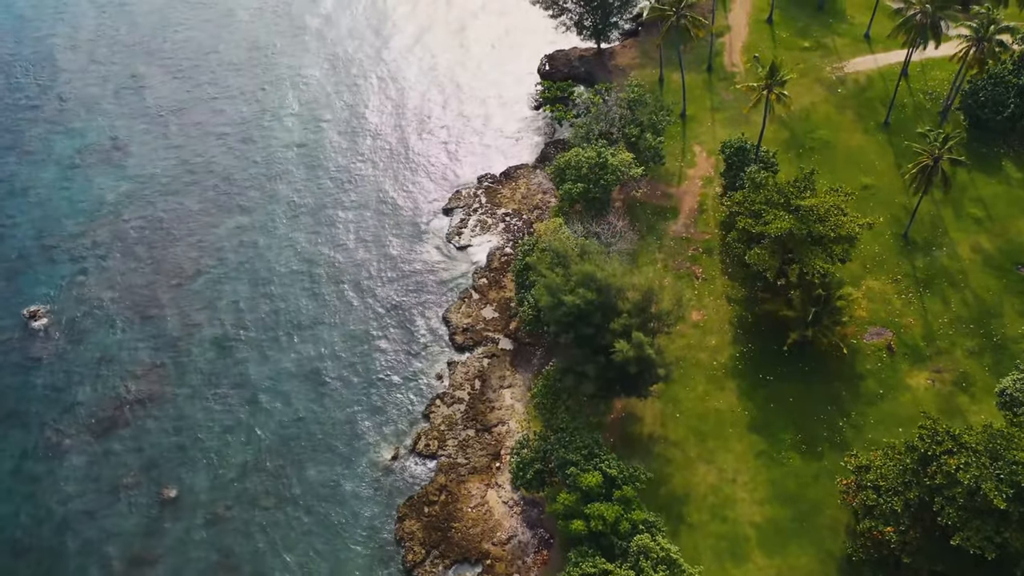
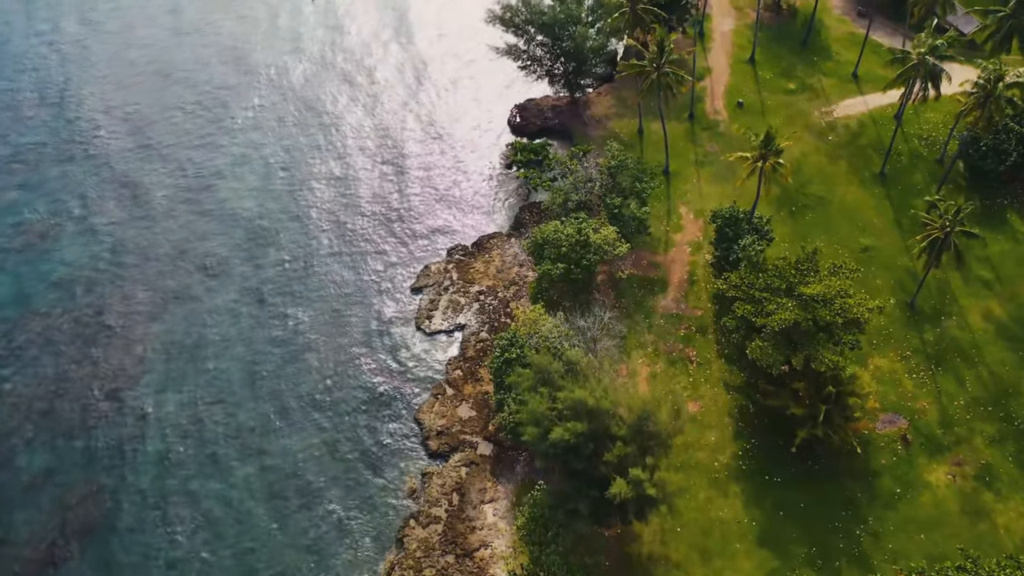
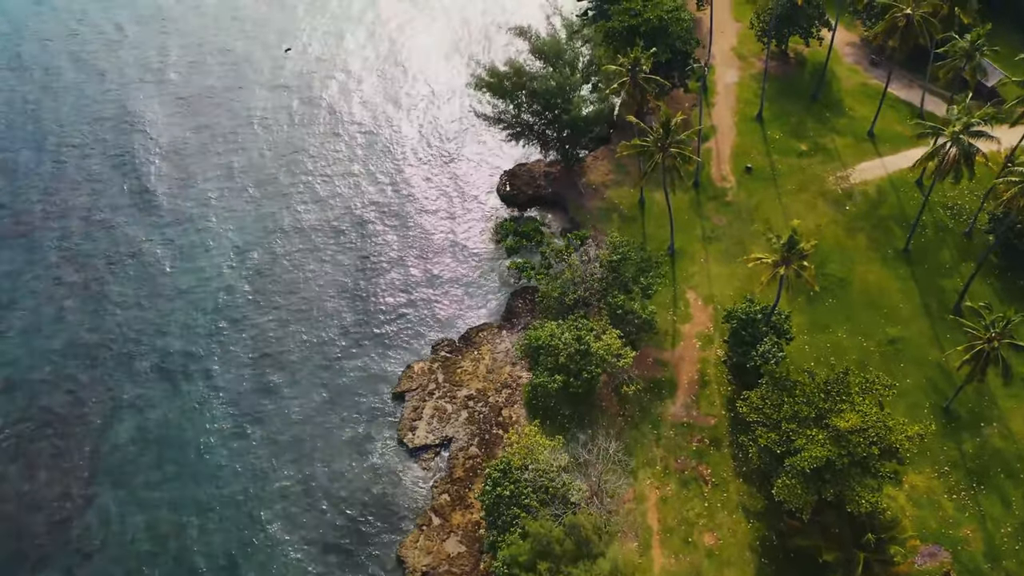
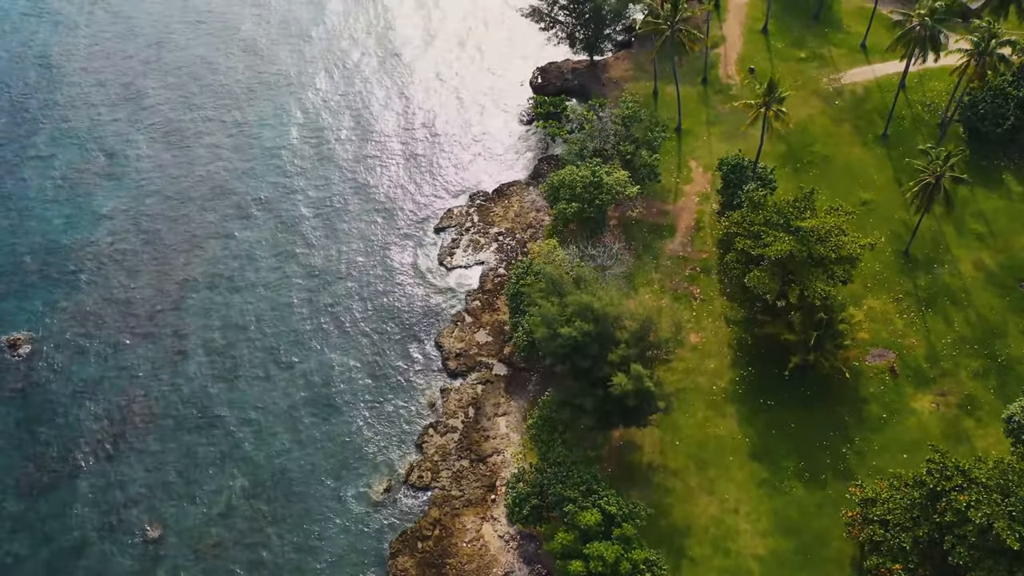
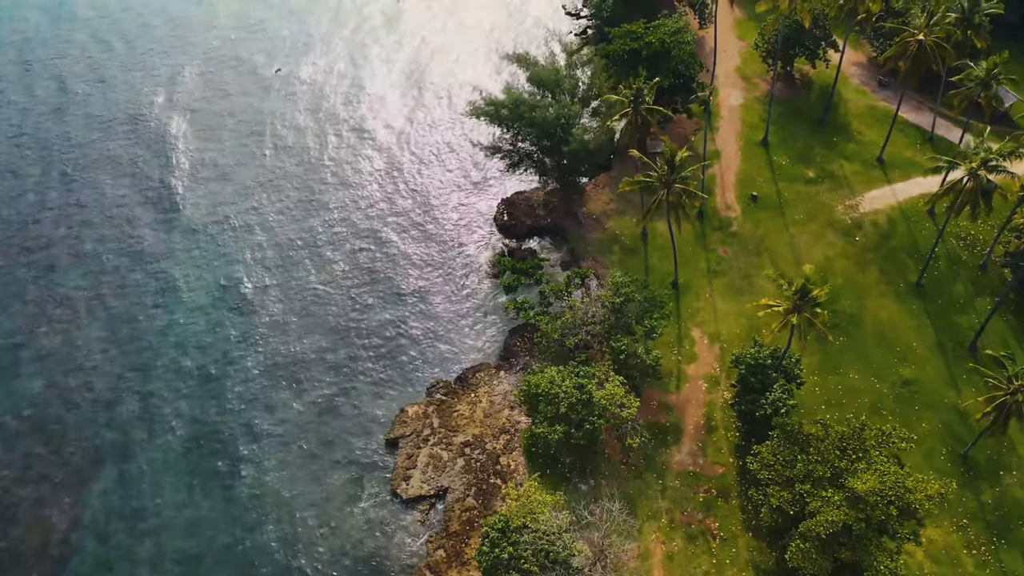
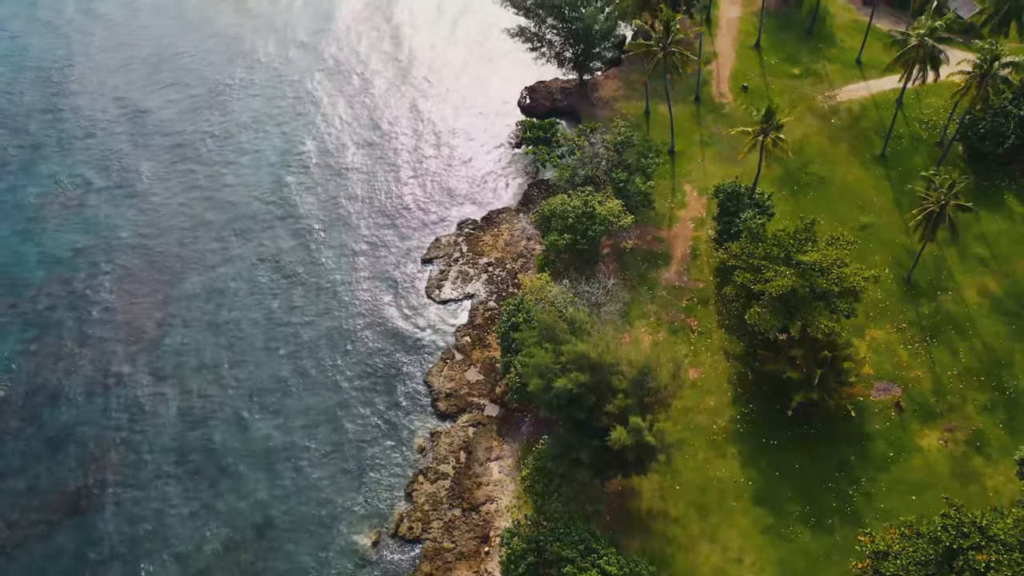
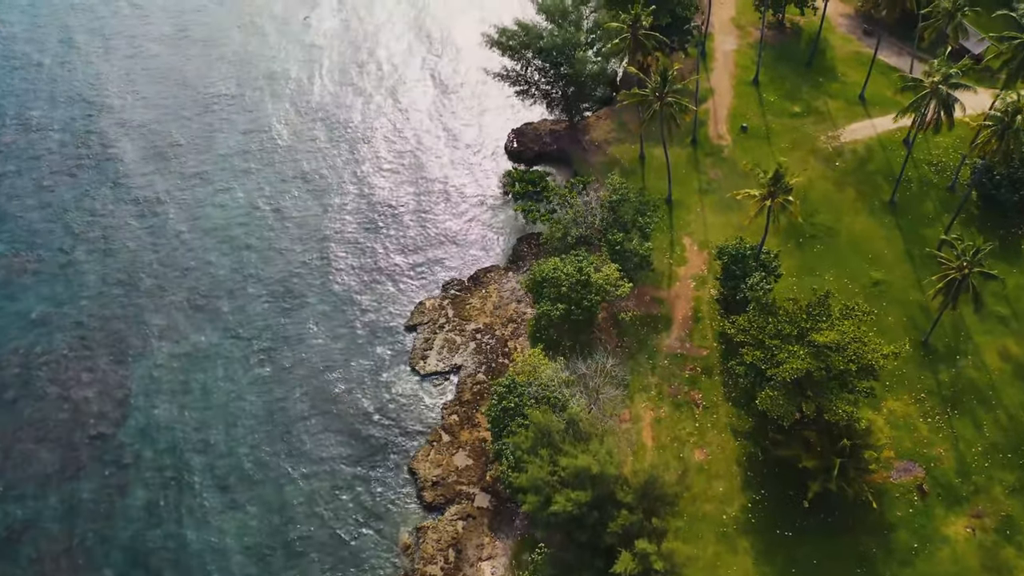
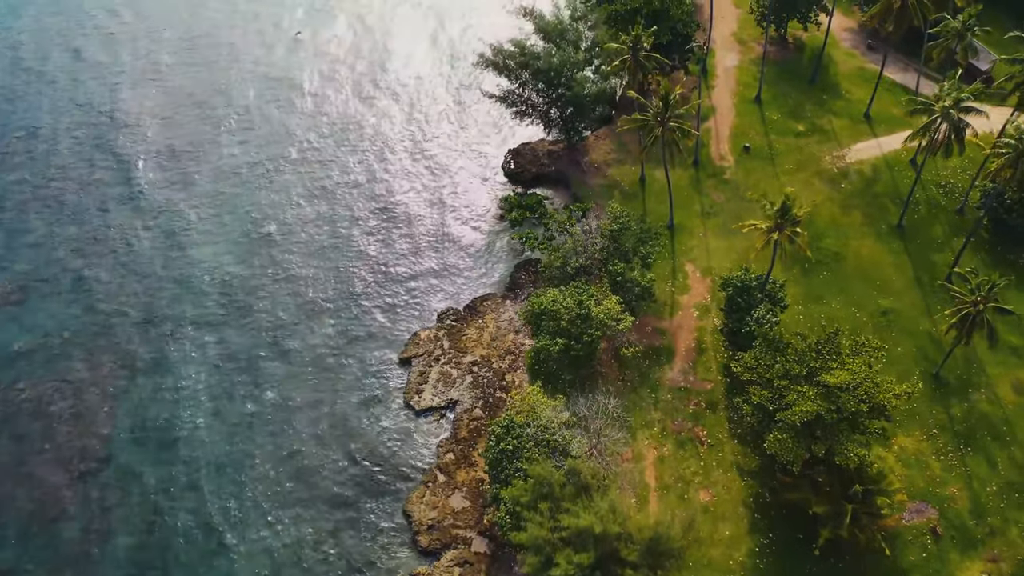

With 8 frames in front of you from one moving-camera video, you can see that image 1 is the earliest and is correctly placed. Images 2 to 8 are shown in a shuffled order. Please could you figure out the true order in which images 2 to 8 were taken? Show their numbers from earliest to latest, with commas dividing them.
4, 6, 2, 7, 8, 3, 5
